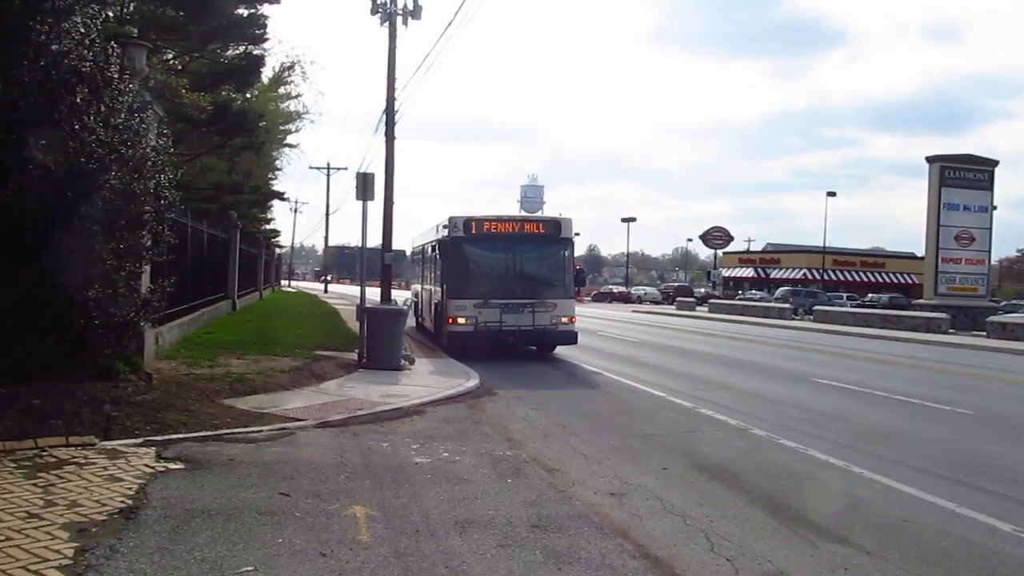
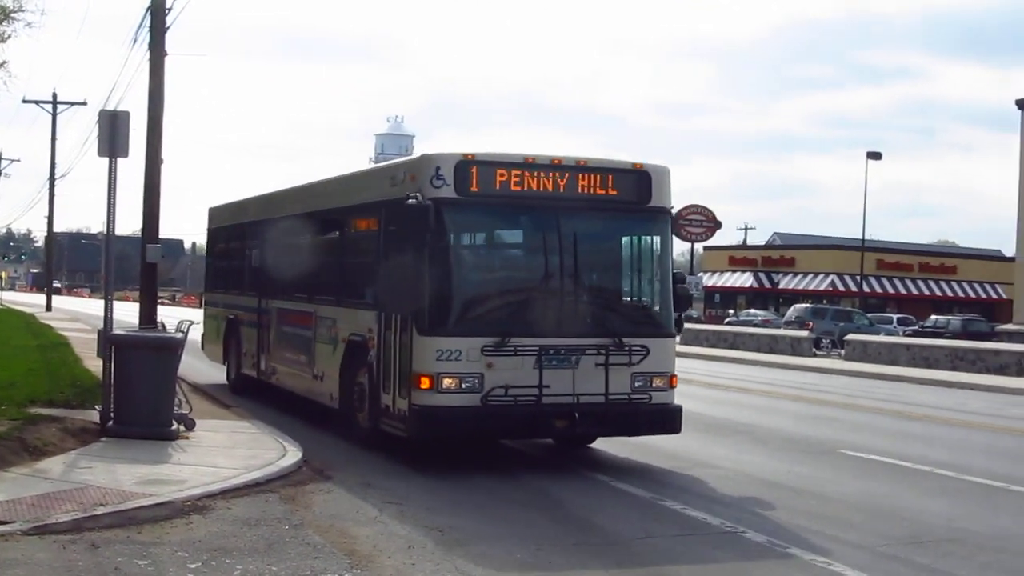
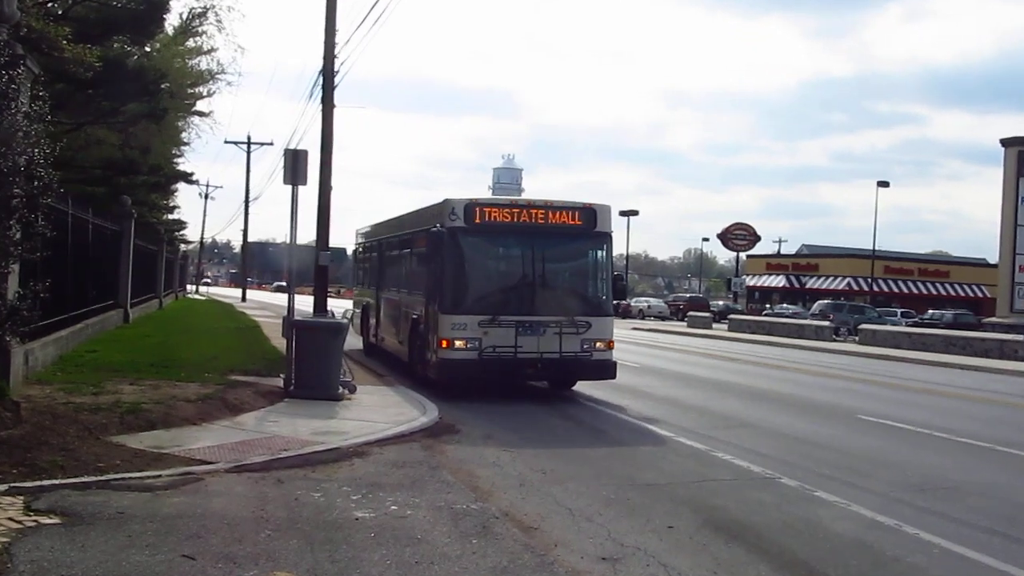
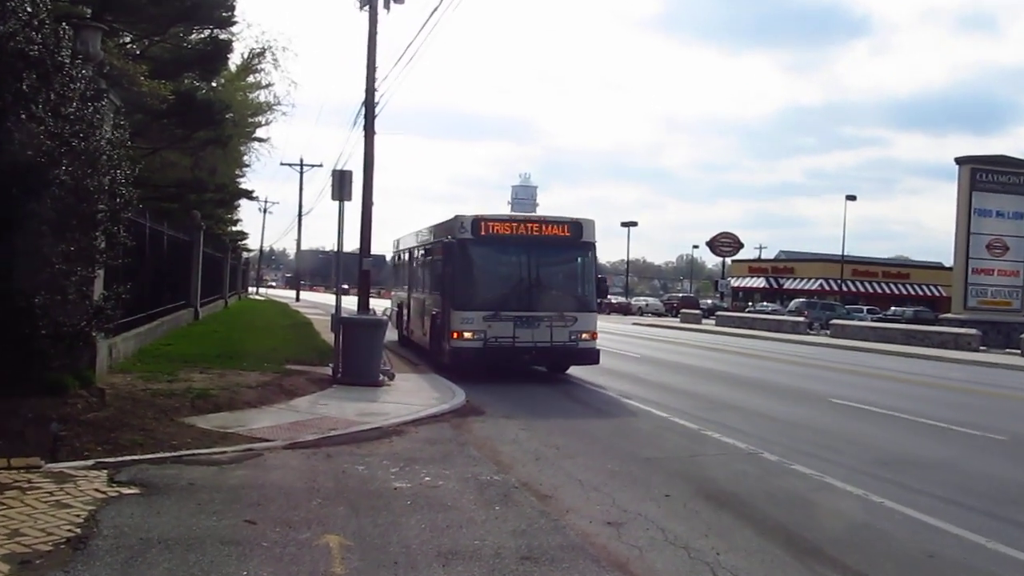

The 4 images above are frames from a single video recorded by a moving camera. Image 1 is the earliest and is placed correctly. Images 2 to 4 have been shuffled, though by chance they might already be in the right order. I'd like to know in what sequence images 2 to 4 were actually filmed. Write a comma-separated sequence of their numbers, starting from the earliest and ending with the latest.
4, 3, 2
